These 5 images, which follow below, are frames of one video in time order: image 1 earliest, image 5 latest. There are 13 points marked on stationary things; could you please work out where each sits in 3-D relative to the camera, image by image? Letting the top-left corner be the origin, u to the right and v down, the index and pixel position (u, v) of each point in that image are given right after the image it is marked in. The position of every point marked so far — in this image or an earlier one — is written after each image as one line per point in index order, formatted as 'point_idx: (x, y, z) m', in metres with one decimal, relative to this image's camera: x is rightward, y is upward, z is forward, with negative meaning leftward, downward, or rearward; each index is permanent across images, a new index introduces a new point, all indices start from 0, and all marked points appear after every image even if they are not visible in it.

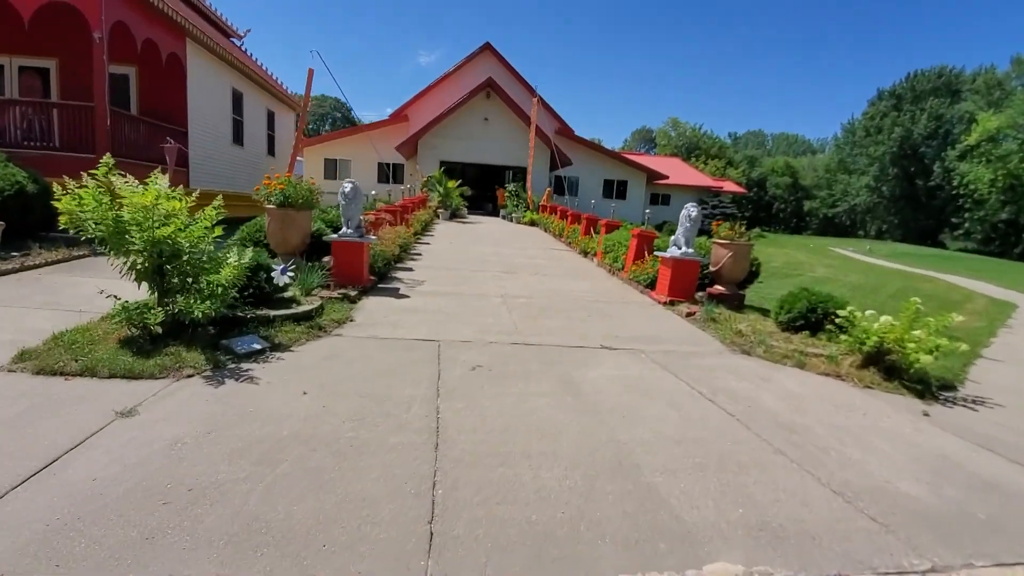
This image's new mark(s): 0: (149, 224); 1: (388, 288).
0: (-3.3, +0.6, +4.6) m
1: (-2.0, 0.0, +8.1) m
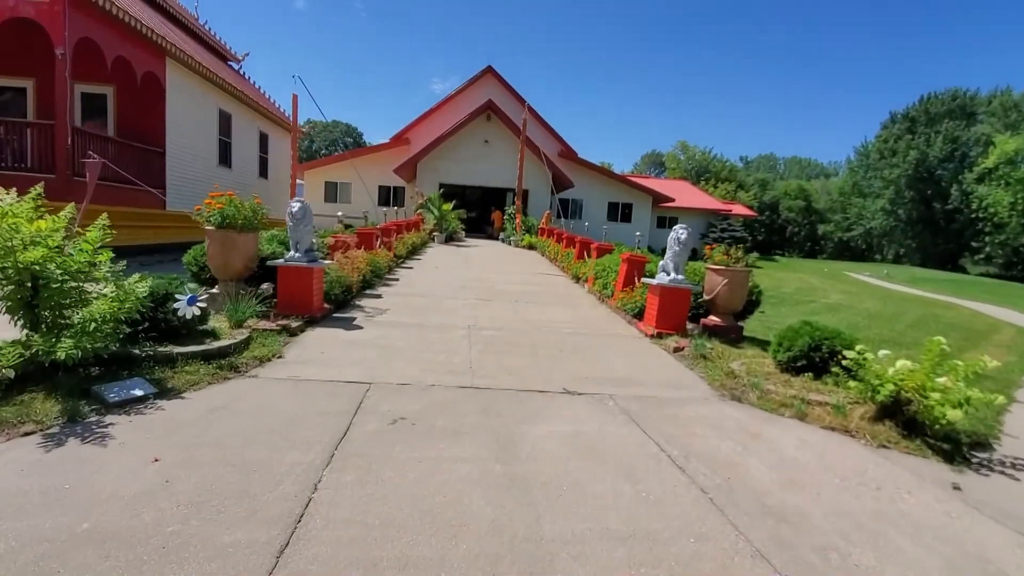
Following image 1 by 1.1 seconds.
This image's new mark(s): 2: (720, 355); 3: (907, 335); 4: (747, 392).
0: (-3.9, +0.3, +3.9) m
1: (-2.4, -0.4, +7.4) m
2: (+2.6, -0.9, +6.4) m
3: (+9.3, -1.1, +11.9) m
4: (+2.4, -1.1, +5.2) m
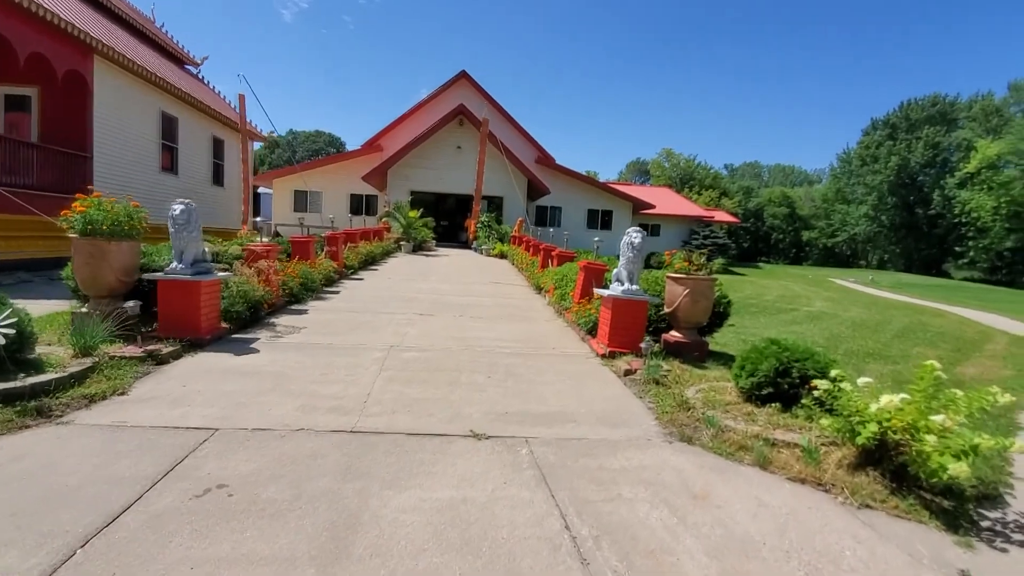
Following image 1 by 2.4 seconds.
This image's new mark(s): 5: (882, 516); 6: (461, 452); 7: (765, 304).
0: (-4.7, +0.2, +2.9) m
1: (-3.3, -0.6, +6.3) m
2: (+1.8, -1.0, +5.4) m
3: (+8.3, -1.3, +11.0) m
4: (+1.6, -1.2, +4.2) m
5: (+2.3, -1.4, +3.2) m
6: (-0.4, -1.2, +3.6) m
7: (+8.8, -0.6, +17.7) m
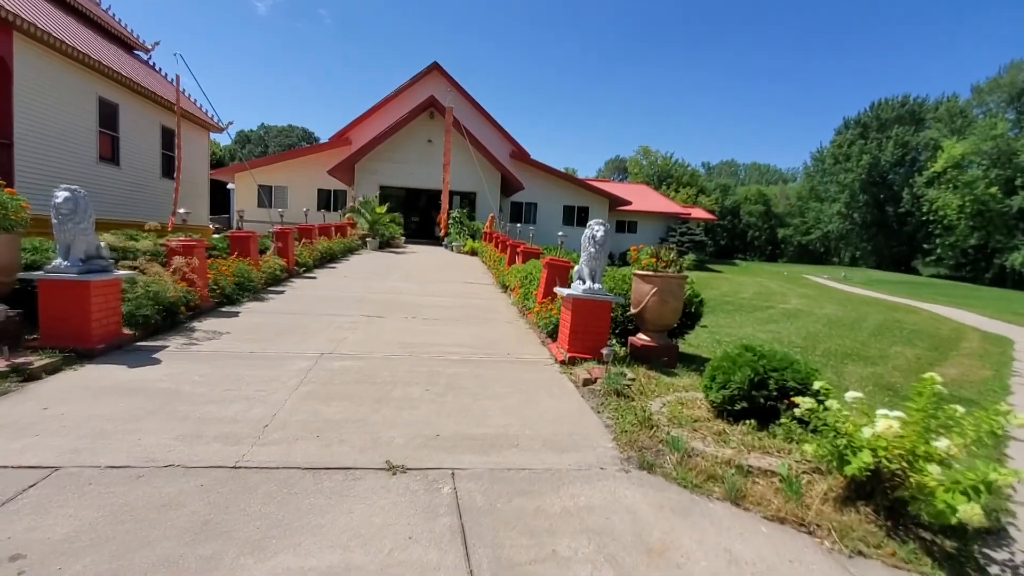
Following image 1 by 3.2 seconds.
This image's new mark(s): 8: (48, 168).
0: (-5.2, +0.1, +2.0) m
1: (-3.9, -0.6, +5.5) m
2: (+1.2, -1.0, +4.8) m
3: (+7.5, -1.2, +10.6) m
4: (+1.1, -1.2, +3.6) m
5: (+1.9, -1.4, +2.6) m
6: (-0.8, -1.2, +2.9) m
7: (+7.8, -0.5, +17.3) m
8: (-11.4, +2.9, +12.5) m
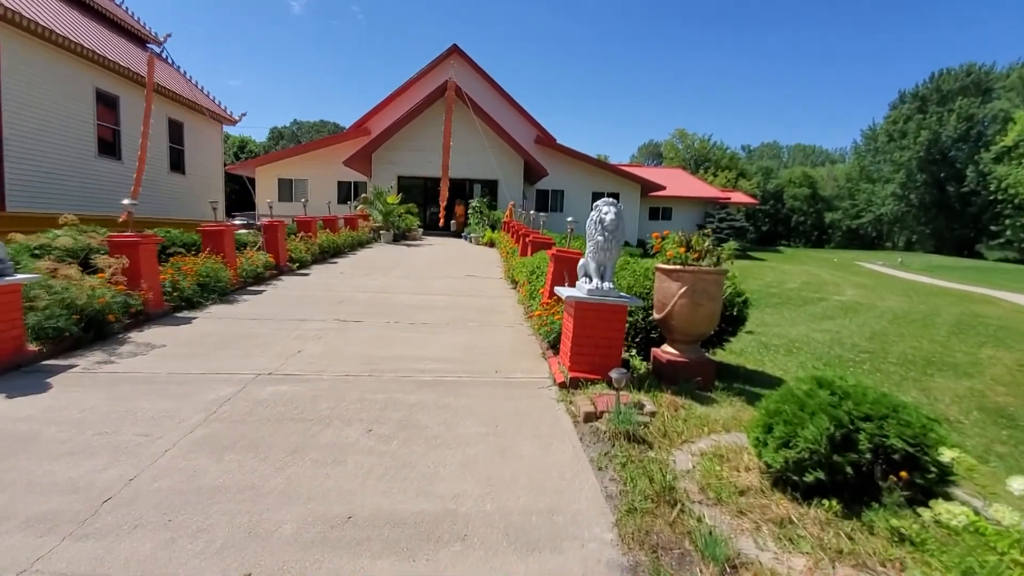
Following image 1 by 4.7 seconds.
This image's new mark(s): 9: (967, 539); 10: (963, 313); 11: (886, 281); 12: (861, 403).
0: (-5.5, 0.0, +1.1) m
1: (-4.0, -0.7, +4.5) m
2: (+1.0, -1.0, +3.5) m
3: (+7.7, -1.0, +8.8) m
4: (+0.8, -1.2, +2.2) m
5: (+1.5, -1.5, +1.2) m
6: (-1.2, -1.3, +1.7) m
7: (+8.5, -0.2, +15.5) m
8: (-11.1, +2.9, +11.9) m
9: (+1.7, -0.9, +1.8) m
10: (+11.5, -0.6, +13.0) m
11: (+14.8, +0.3, +19.9) m
12: (+1.8, -0.6, +2.7) m
